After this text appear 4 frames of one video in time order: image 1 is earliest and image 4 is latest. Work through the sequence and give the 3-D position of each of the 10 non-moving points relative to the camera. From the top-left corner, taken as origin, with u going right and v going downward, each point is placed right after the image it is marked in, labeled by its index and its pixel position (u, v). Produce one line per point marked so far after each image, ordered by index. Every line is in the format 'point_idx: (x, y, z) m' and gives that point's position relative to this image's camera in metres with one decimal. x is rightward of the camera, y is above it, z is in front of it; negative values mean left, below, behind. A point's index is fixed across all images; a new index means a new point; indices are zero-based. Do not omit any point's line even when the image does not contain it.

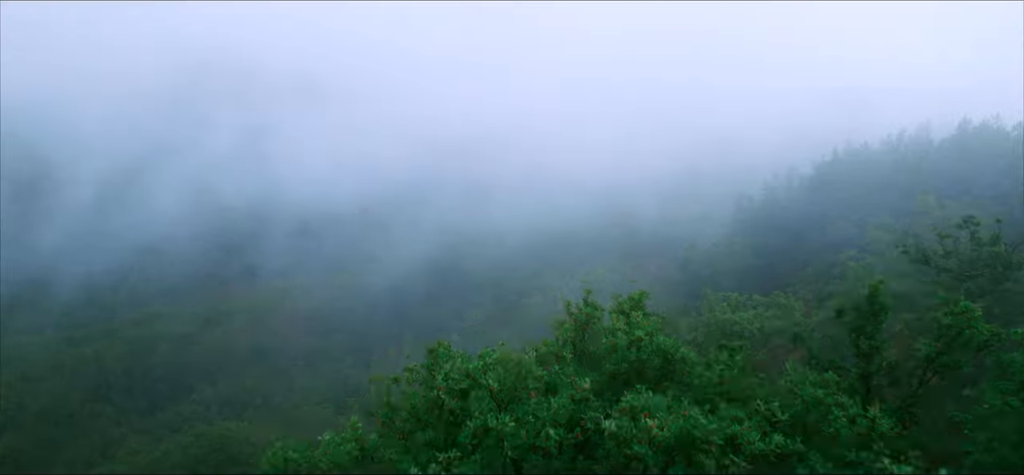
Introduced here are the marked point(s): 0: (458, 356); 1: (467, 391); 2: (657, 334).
0: (-1.1, -2.3, +10.2) m
1: (-0.8, -2.8, +9.5) m
2: (+3.1, -2.1, +10.9) m
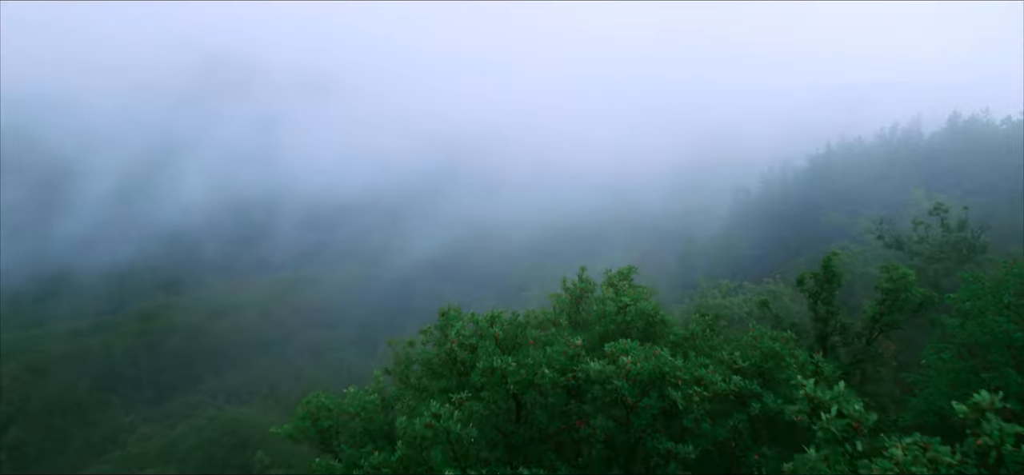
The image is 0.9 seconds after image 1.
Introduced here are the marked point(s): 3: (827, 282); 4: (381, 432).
0: (-1.0, -1.8, +11.8) m
1: (-0.8, -2.3, +11.1) m
2: (+3.1, -1.5, +12.5) m
3: (+7.5, -1.0, +12.3) m
4: (-3.0, -4.5, +12.0) m
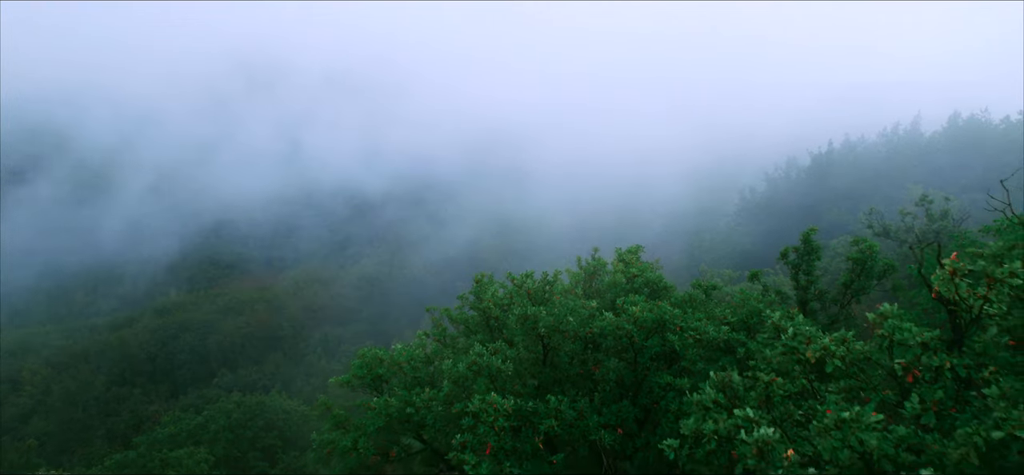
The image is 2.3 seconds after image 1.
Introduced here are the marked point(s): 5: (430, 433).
0: (-0.4, -1.2, +14.0) m
1: (-0.1, -1.7, +13.3) m
2: (+3.8, -0.9, +14.7) m
3: (+8.1, -0.5, +14.4) m
4: (-2.3, -3.9, +14.2) m
5: (-2.1, -5.0, +13.4) m
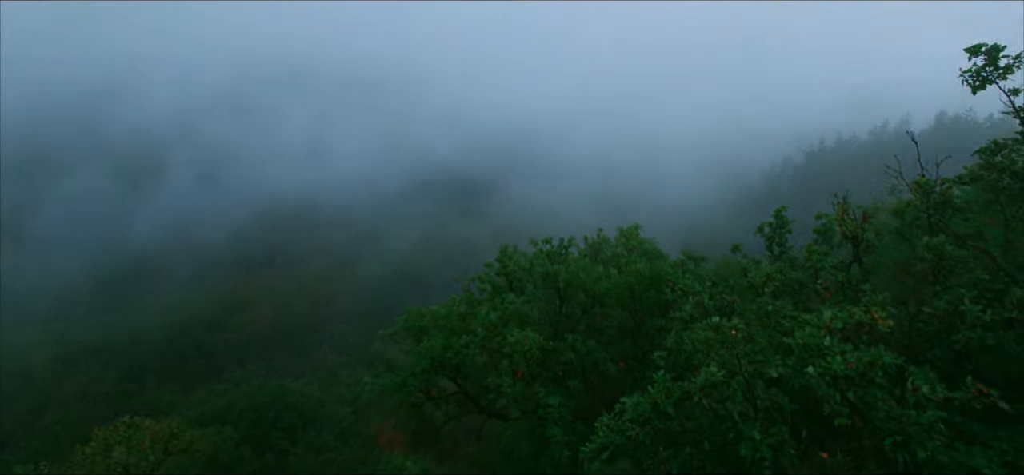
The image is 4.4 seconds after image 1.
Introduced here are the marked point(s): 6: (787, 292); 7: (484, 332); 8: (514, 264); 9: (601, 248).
0: (+0.3, -0.5, +16.8) m
1: (+0.5, -0.9, +16.1) m
2: (+4.4, -0.2, +17.4) m
3: (+8.8, +0.3, +17.1) m
4: (-1.7, -3.1, +17.0) m
5: (-1.4, -4.2, +16.1) m
6: (+5.2, -1.1, +9.8) m
7: (-0.8, -2.7, +15.0) m
8: (0.0, -0.8, +16.2) m
9: (+3.2, -0.3, +18.9) m
